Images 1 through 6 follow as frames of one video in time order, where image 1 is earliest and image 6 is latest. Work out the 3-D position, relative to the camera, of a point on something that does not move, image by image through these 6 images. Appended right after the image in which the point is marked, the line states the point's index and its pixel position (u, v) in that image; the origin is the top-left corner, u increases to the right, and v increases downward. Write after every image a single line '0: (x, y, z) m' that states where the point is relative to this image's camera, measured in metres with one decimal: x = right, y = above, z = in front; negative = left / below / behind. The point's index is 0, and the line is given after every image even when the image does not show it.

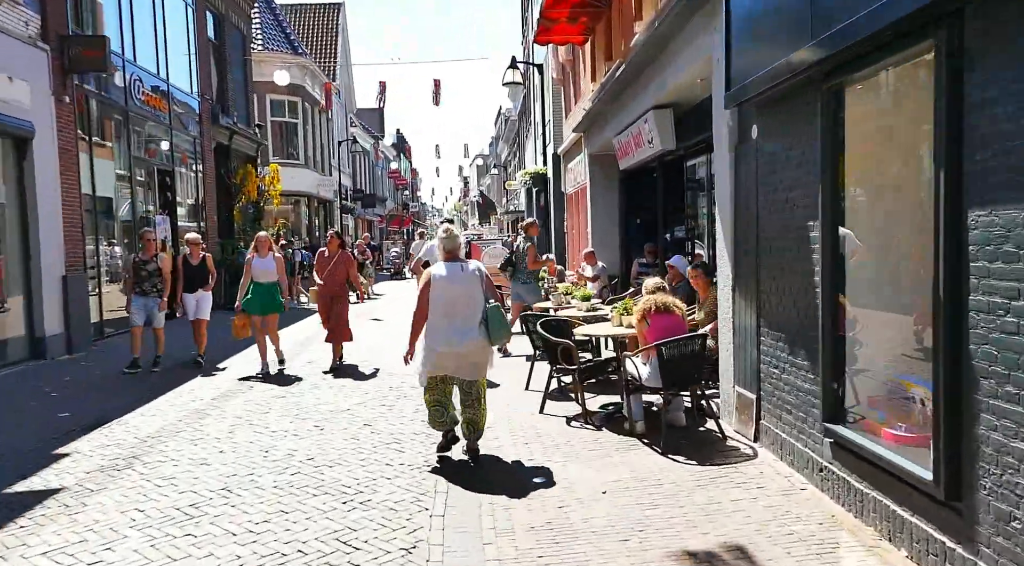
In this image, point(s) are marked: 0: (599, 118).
0: (+1.4, +2.6, +15.0) m
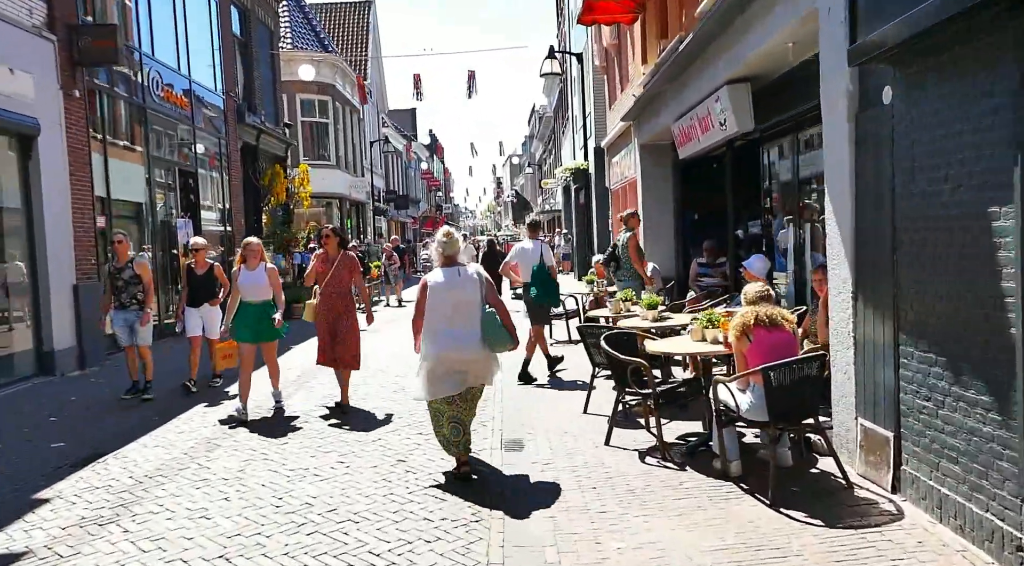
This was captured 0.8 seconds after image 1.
0: (+2.0, +2.5, +13.7) m
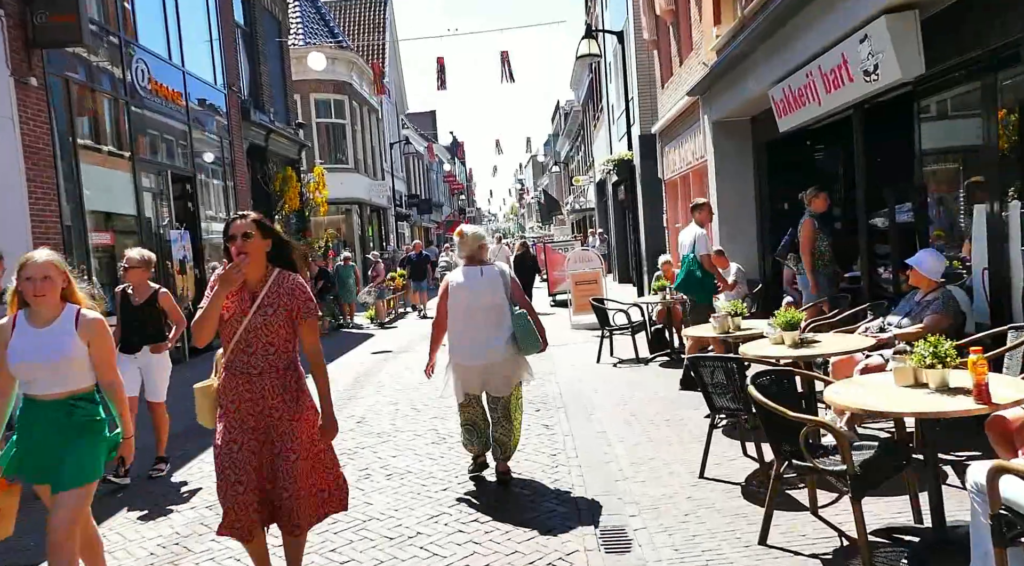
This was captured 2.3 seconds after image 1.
0: (+2.6, +2.5, +11.2) m
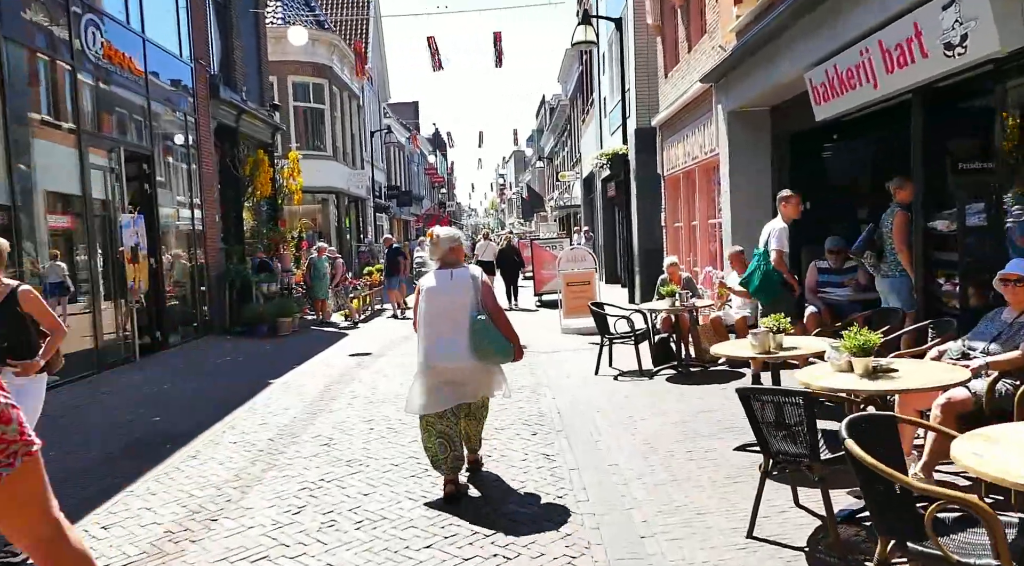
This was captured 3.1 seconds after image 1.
0: (+2.6, +2.4, +10.0) m
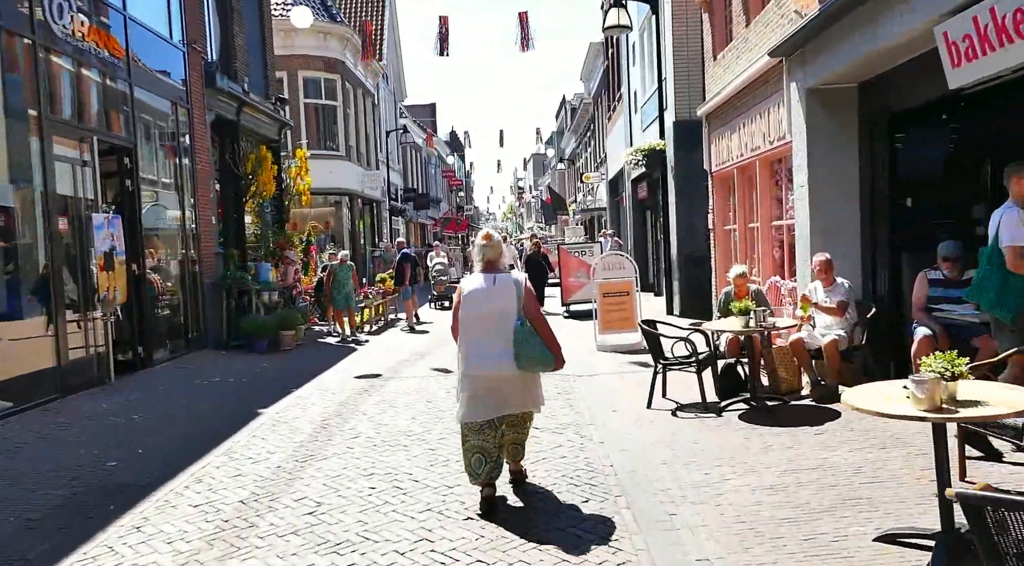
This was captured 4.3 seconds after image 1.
0: (+2.9, +2.3, +8.1) m
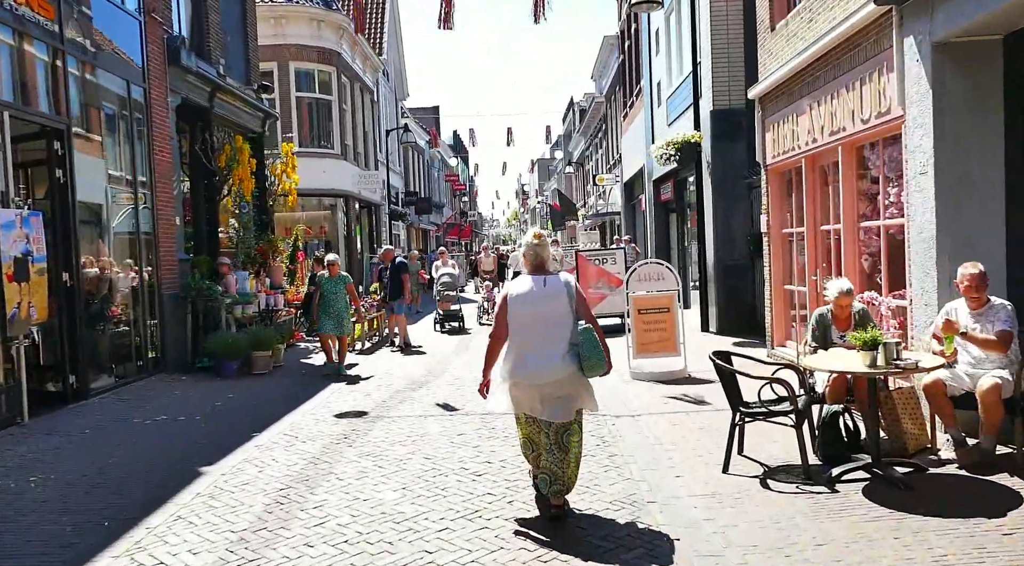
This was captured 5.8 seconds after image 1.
0: (+3.1, +2.1, +5.7) m
